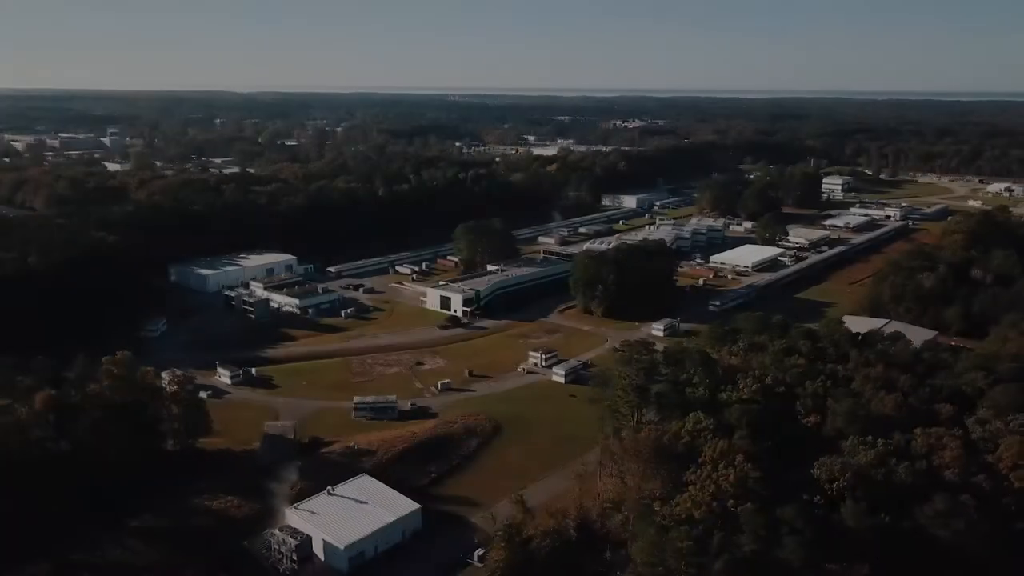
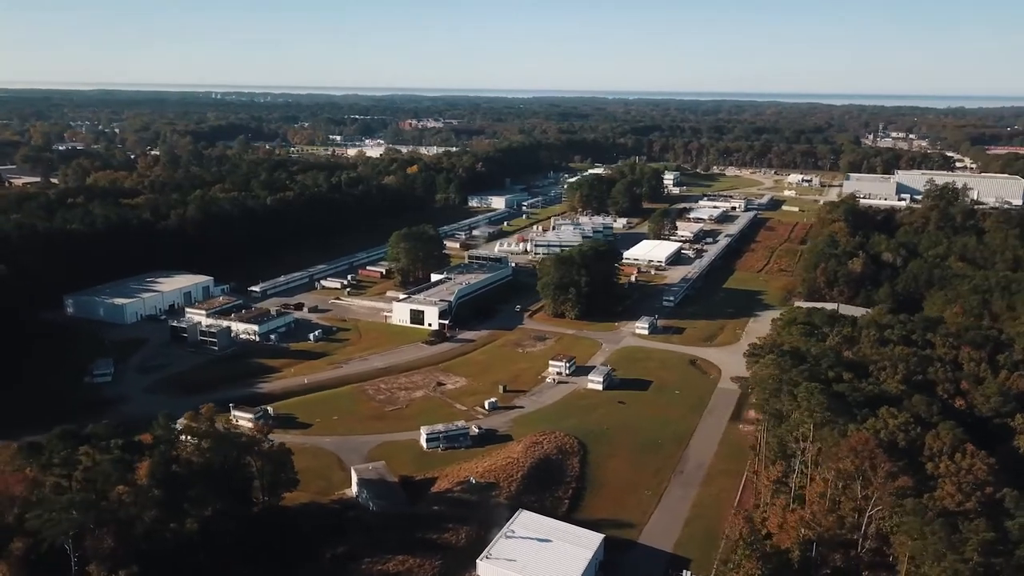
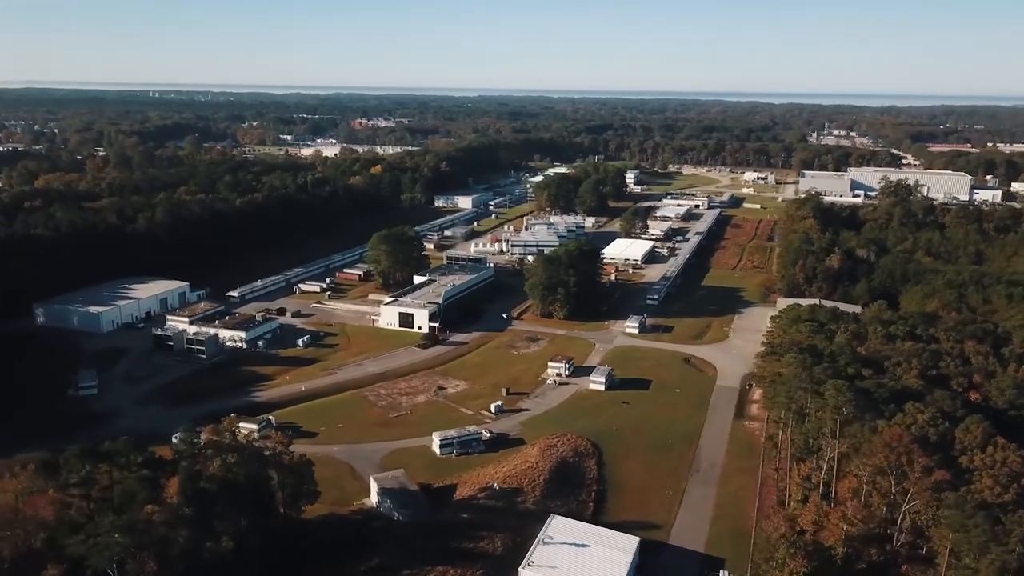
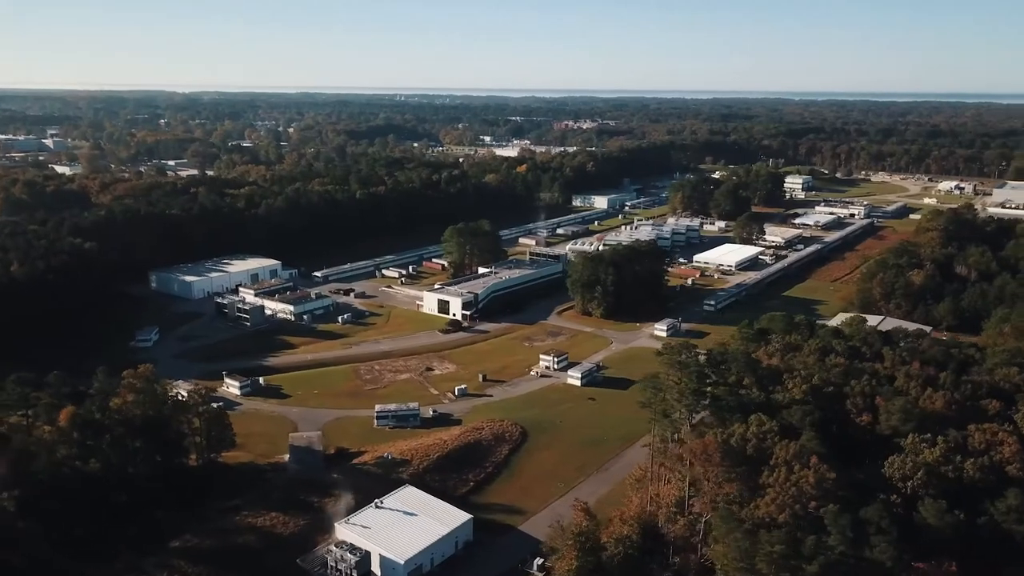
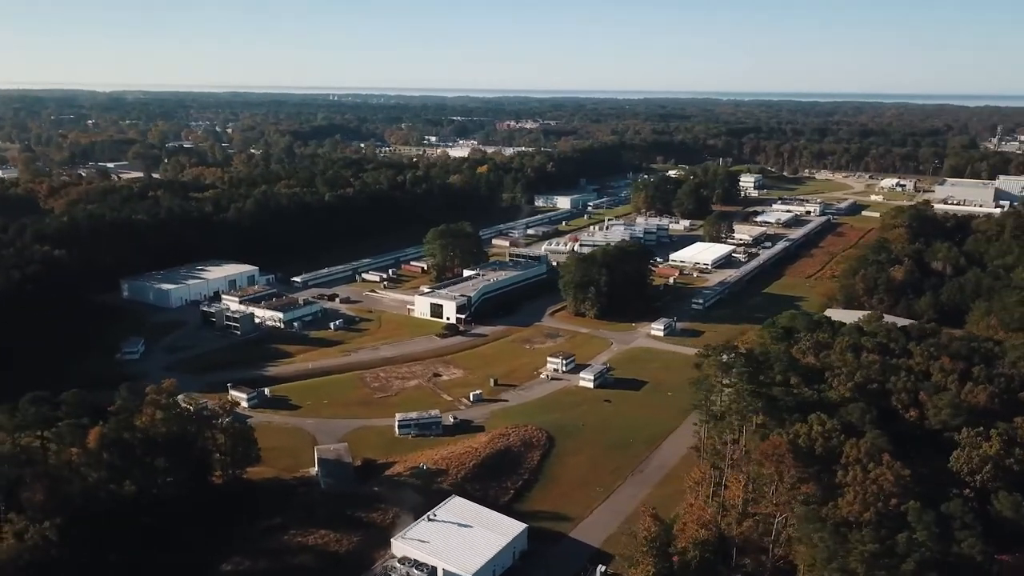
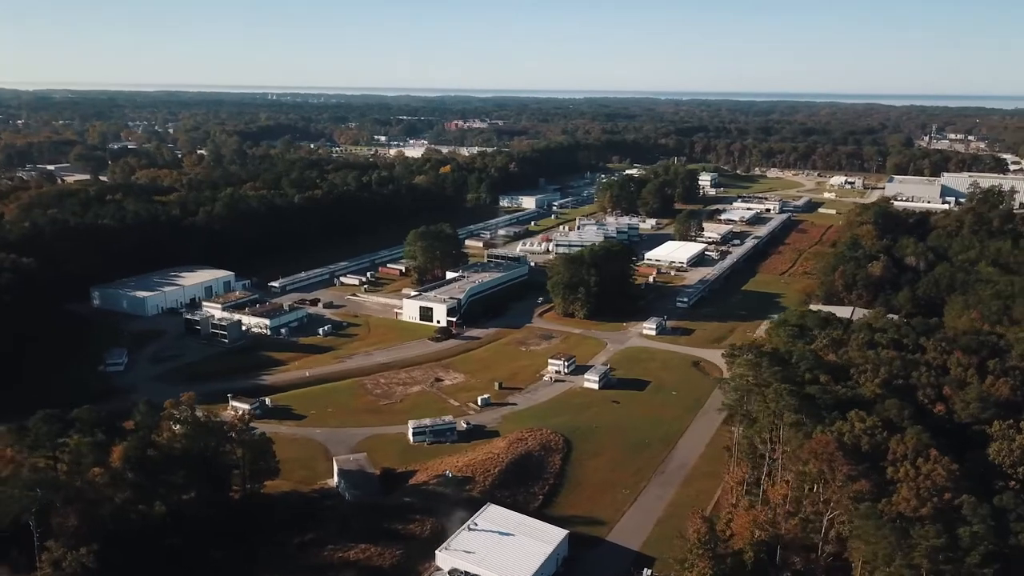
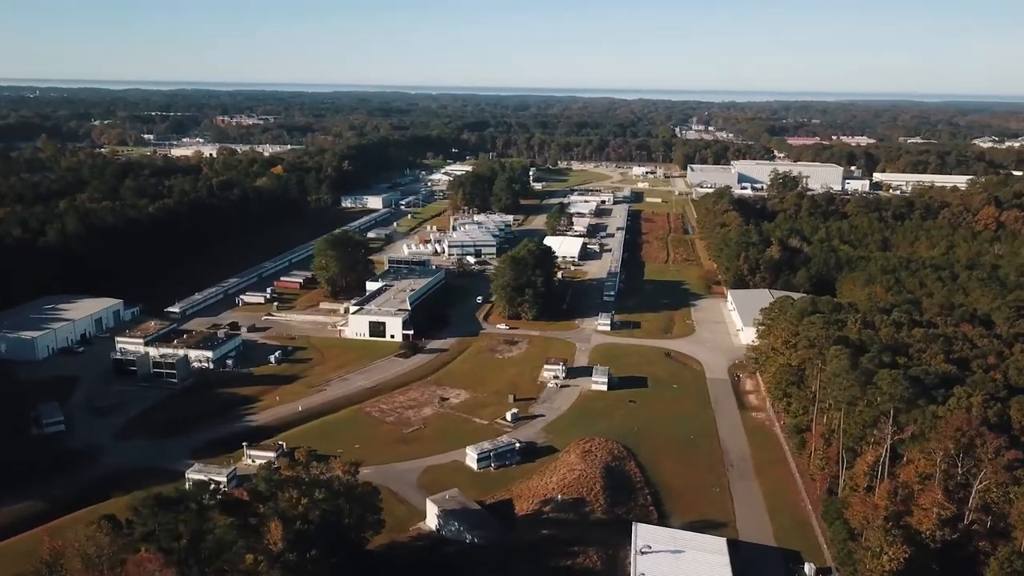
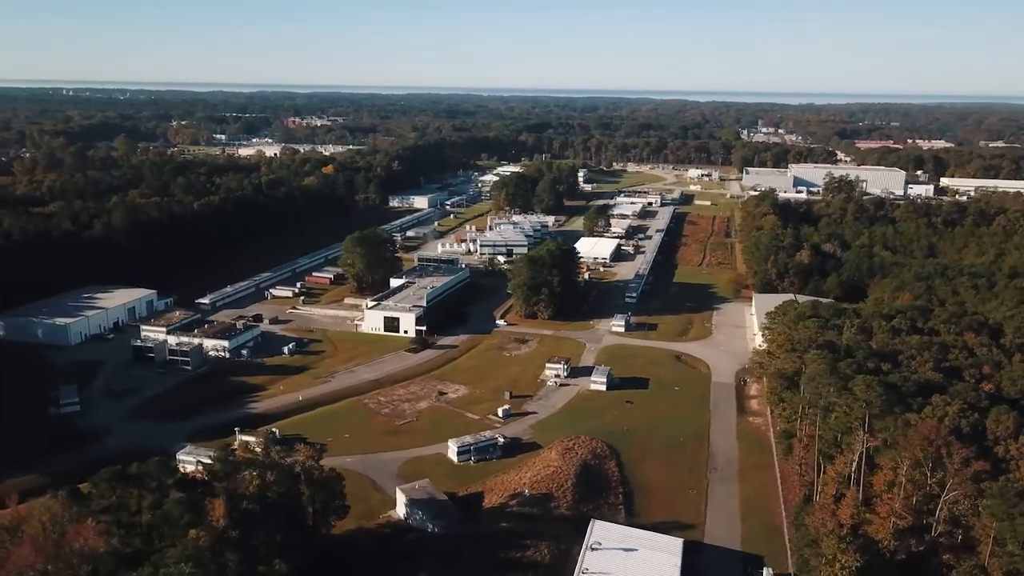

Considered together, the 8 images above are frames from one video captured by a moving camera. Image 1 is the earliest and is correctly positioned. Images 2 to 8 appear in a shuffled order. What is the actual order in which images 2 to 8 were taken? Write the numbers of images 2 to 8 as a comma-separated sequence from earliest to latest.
4, 5, 6, 2, 3, 8, 7
